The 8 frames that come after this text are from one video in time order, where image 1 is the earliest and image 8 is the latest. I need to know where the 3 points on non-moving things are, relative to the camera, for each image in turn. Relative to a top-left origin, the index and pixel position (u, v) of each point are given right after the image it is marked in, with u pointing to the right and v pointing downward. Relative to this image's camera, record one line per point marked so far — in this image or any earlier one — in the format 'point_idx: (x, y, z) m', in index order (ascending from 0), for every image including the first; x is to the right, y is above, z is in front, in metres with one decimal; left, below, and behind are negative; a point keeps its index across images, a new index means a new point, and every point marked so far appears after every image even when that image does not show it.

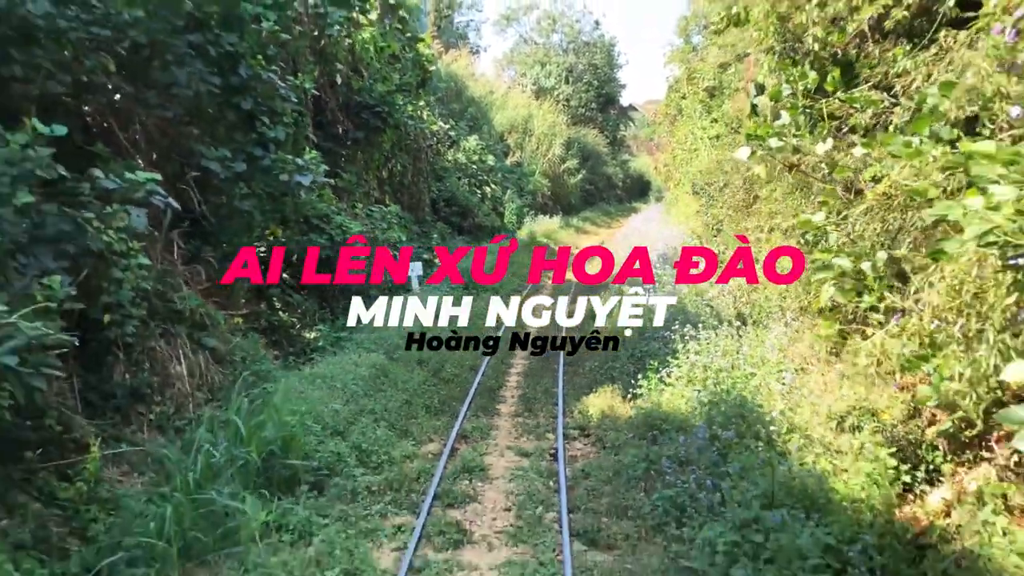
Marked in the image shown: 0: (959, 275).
0: (+2.3, +0.1, +4.3) m
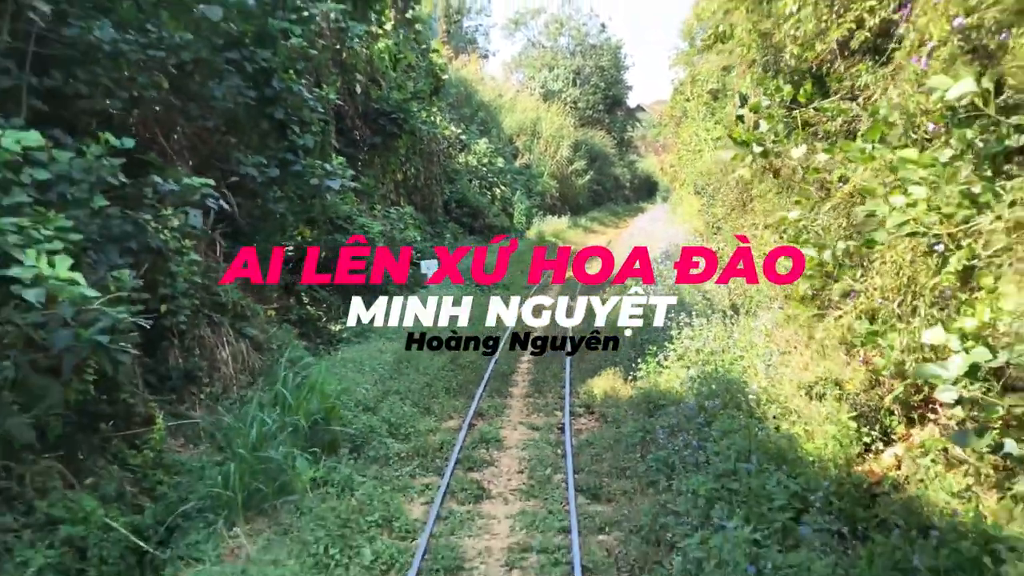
0: (+2.4, +0.2, +5.1) m
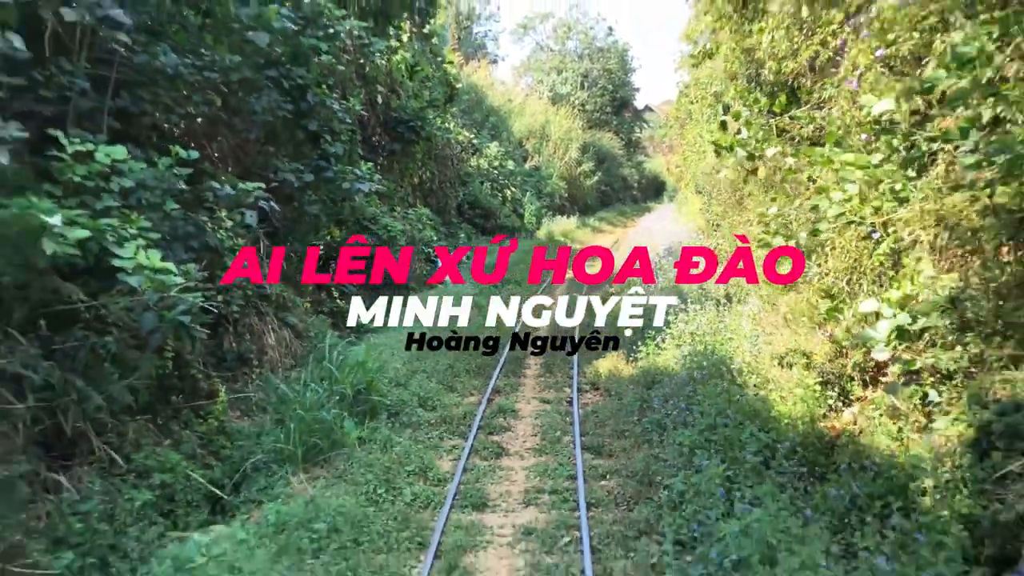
0: (+2.5, +0.3, +6.1) m
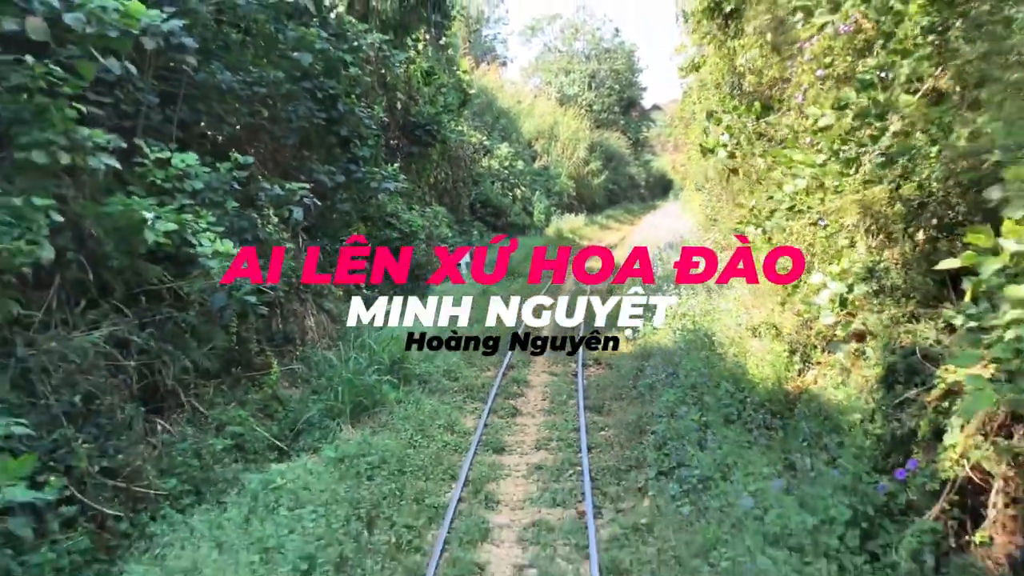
0: (+2.6, +0.5, +7.3) m
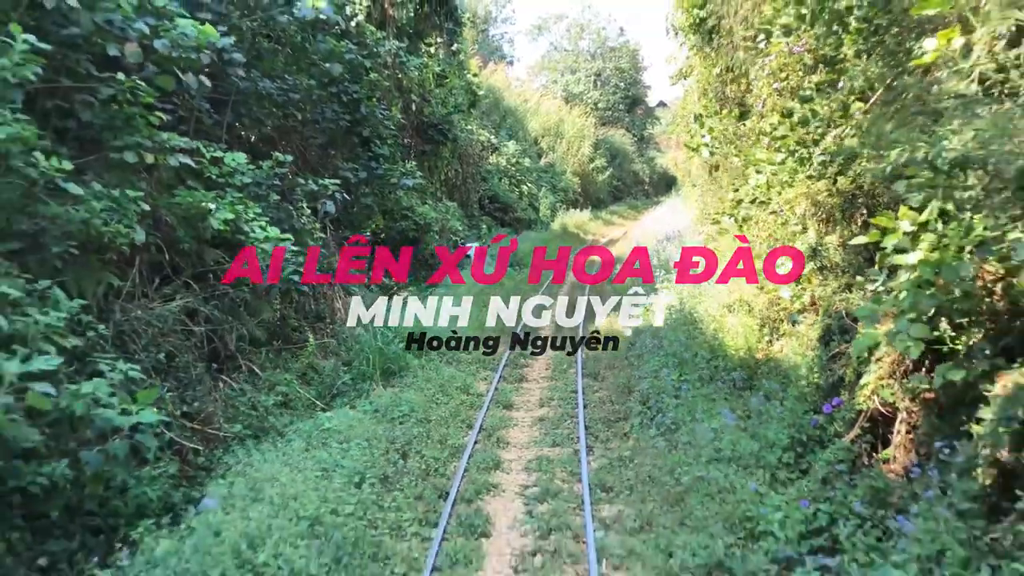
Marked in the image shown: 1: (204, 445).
0: (+2.7, +0.7, +8.5) m
1: (-2.7, -1.4, +6.9) m
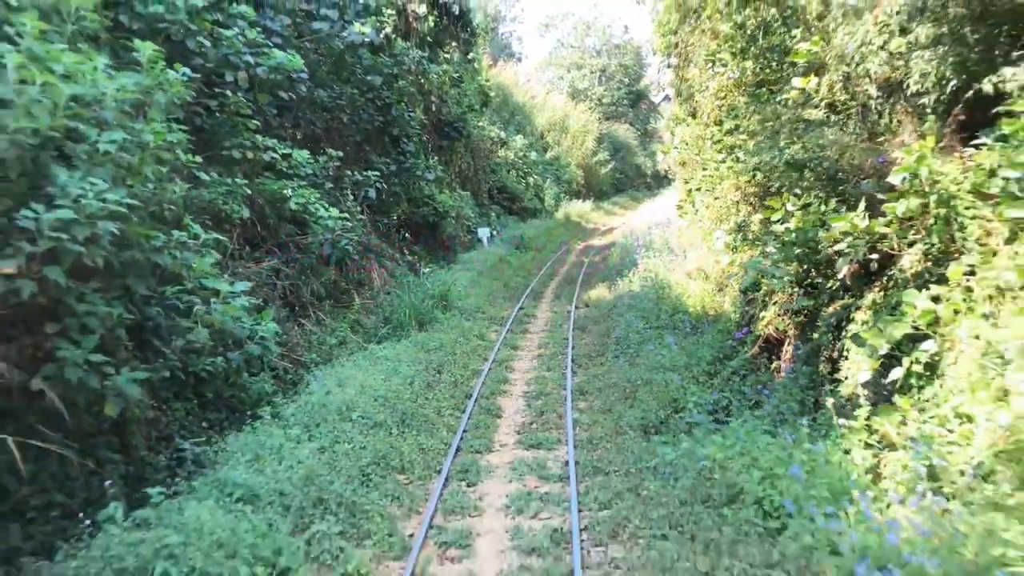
0: (+2.8, +1.1, +10.9) m
1: (-2.6, -0.9, +9.5) m
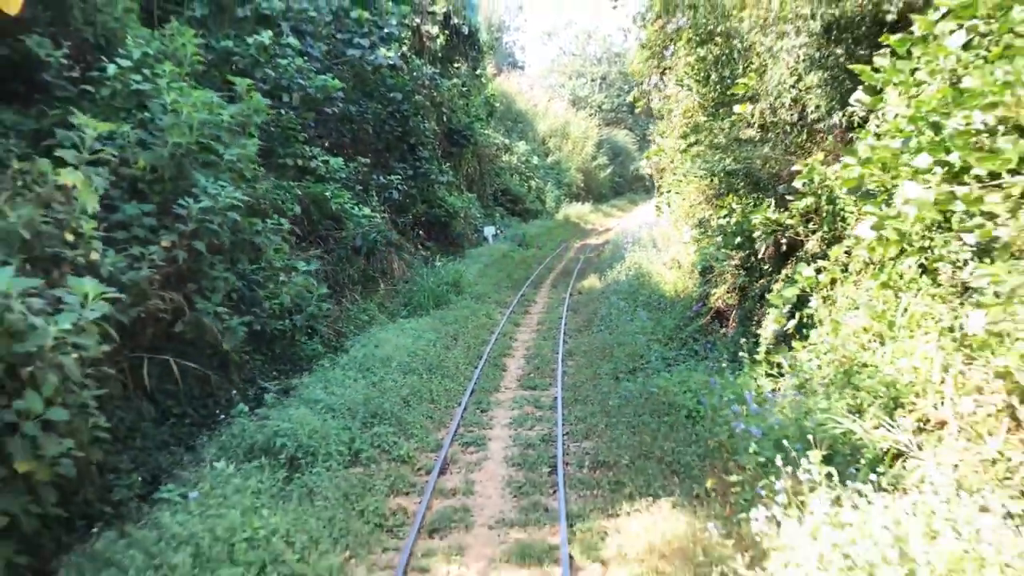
0: (+2.8, +1.3, +13.0) m
1: (-2.6, -0.7, +11.6) m
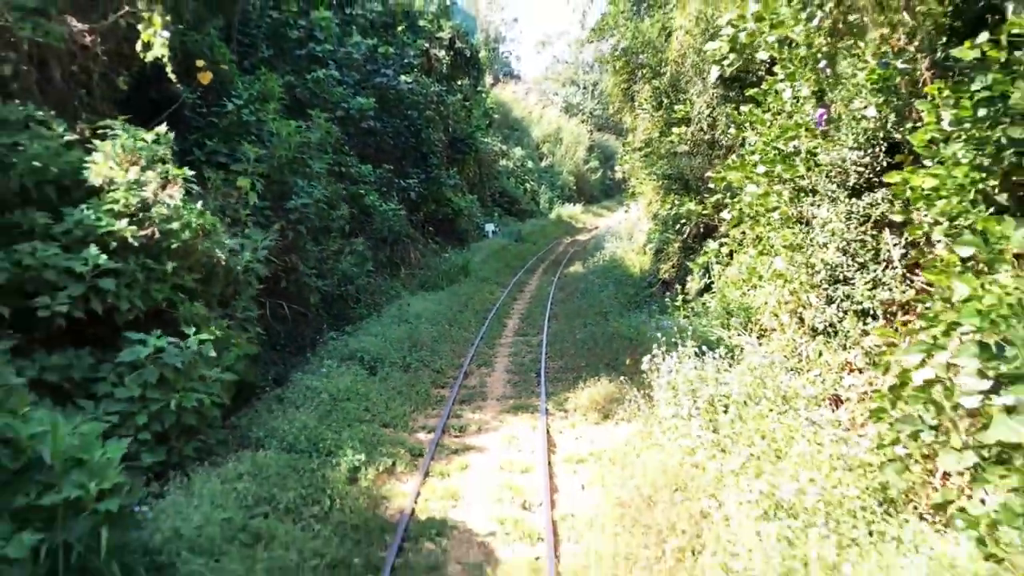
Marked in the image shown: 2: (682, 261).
0: (+2.8, +1.7, +16.4) m
1: (-2.6, -0.3, +14.9) m
2: (+2.8, +0.4, +12.8) m
